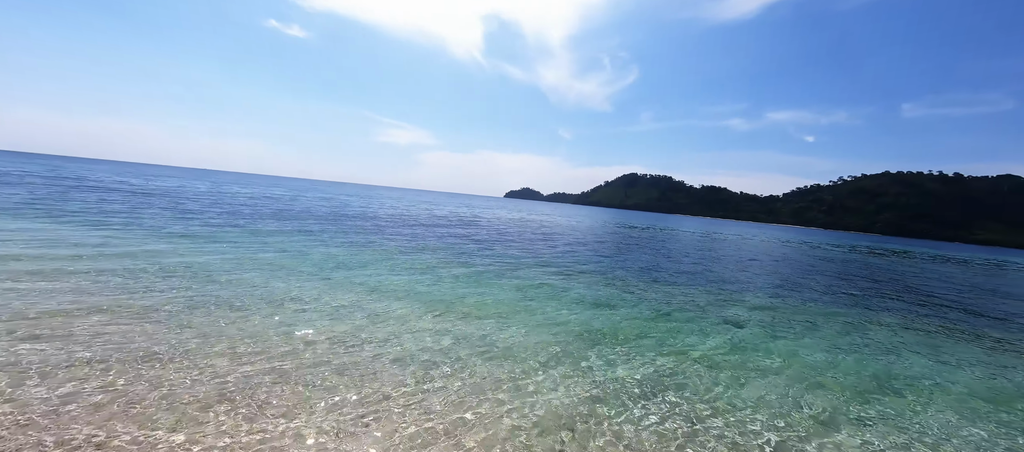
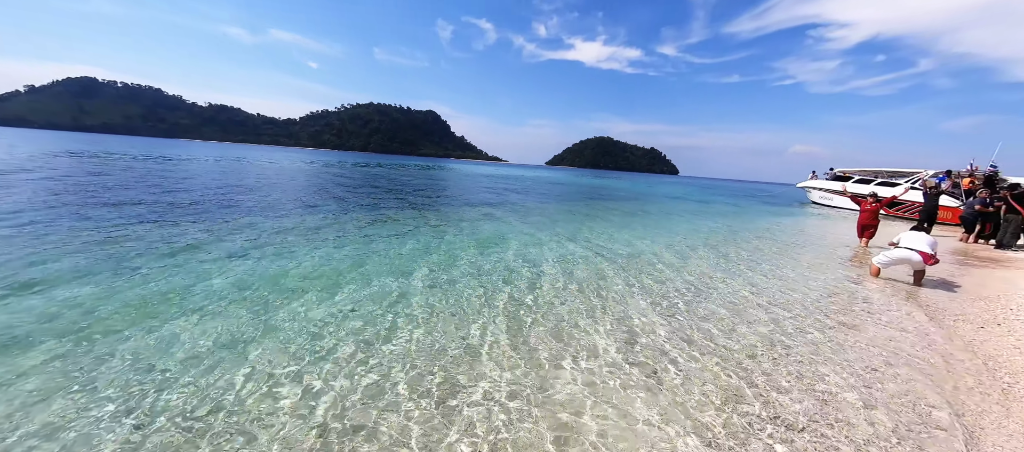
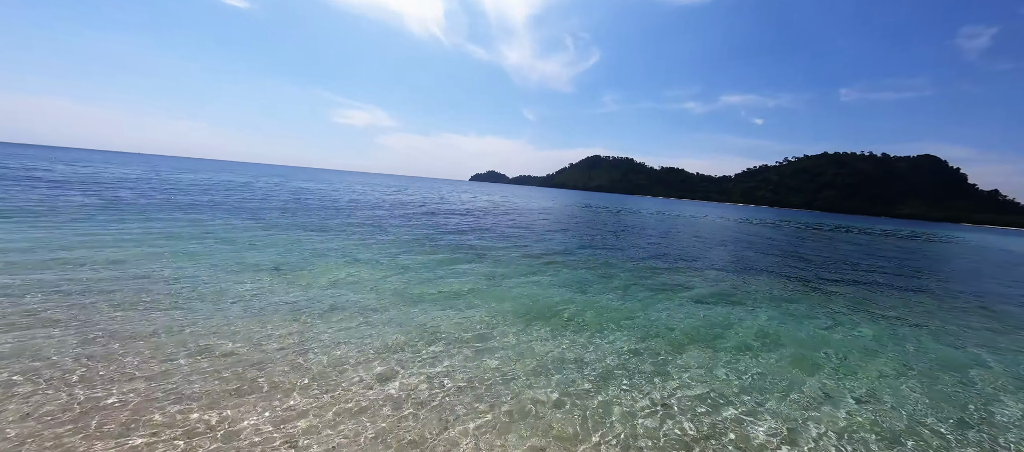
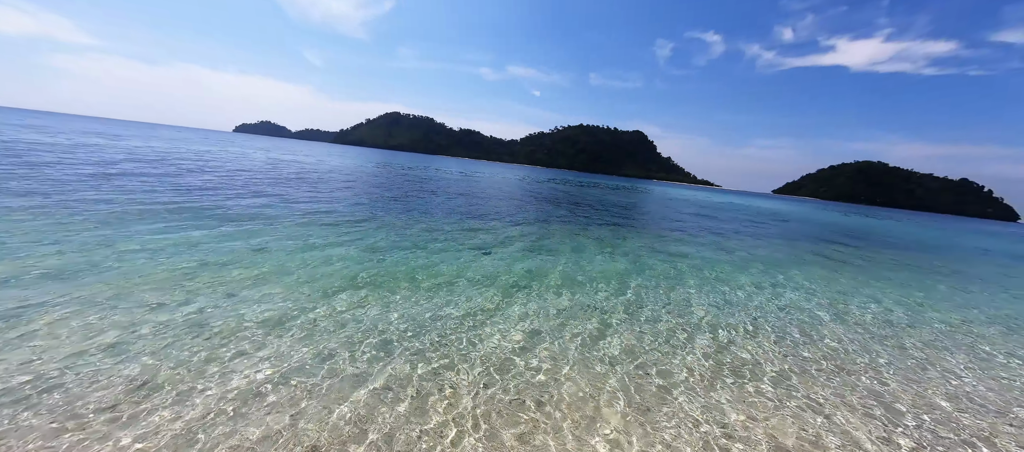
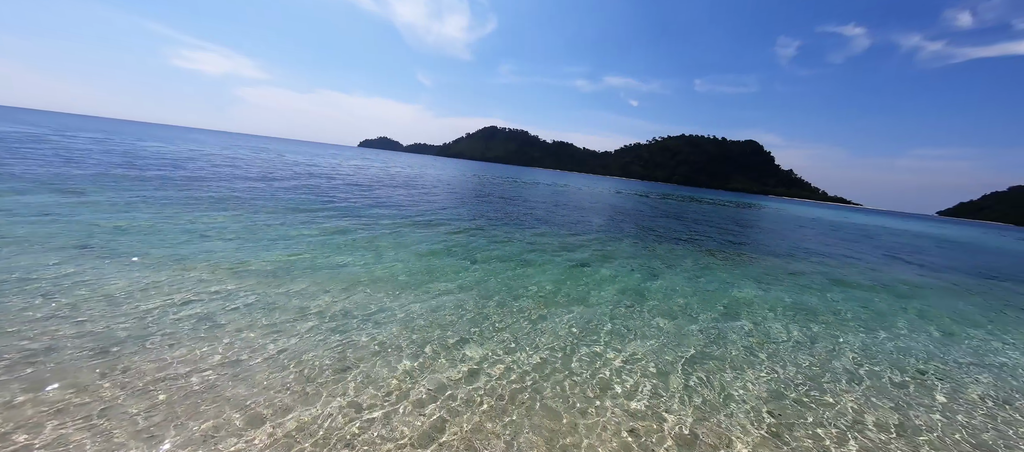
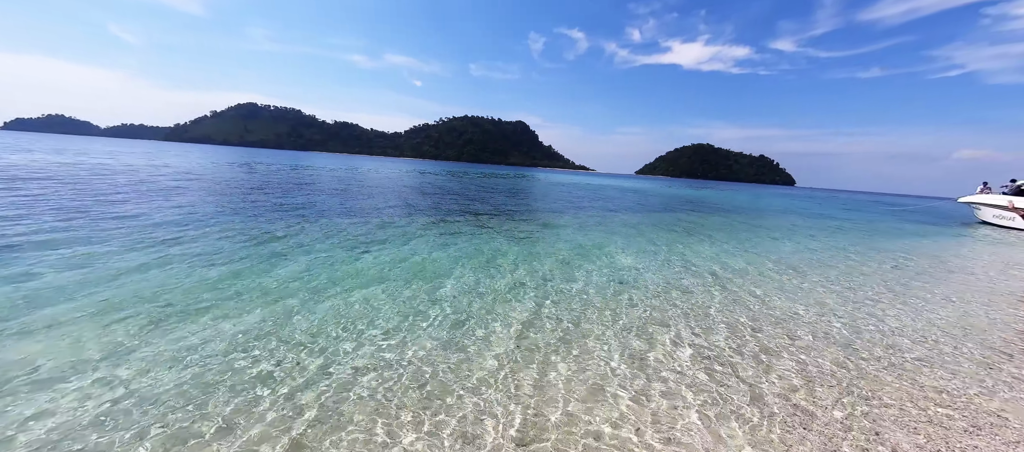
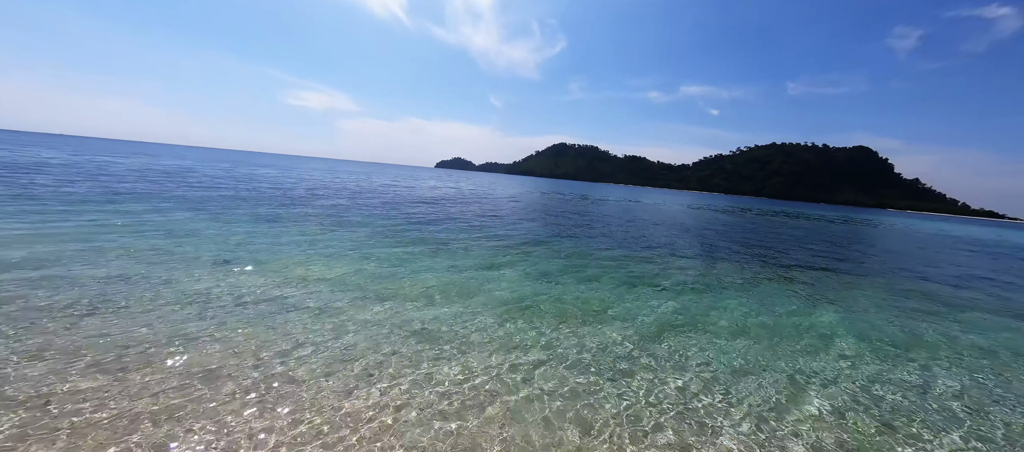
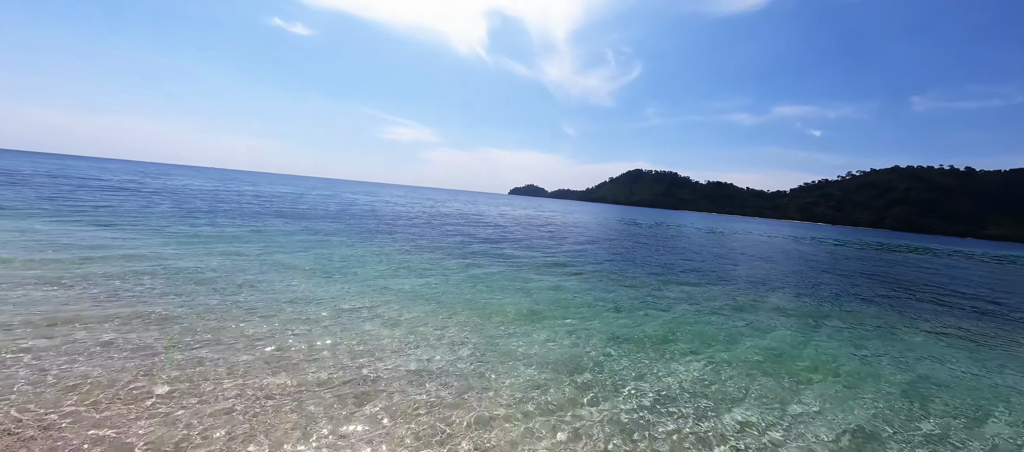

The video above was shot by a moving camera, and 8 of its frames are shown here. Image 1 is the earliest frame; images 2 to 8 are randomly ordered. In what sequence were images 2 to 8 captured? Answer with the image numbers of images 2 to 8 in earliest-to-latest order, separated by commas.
8, 3, 7, 5, 4, 6, 2
